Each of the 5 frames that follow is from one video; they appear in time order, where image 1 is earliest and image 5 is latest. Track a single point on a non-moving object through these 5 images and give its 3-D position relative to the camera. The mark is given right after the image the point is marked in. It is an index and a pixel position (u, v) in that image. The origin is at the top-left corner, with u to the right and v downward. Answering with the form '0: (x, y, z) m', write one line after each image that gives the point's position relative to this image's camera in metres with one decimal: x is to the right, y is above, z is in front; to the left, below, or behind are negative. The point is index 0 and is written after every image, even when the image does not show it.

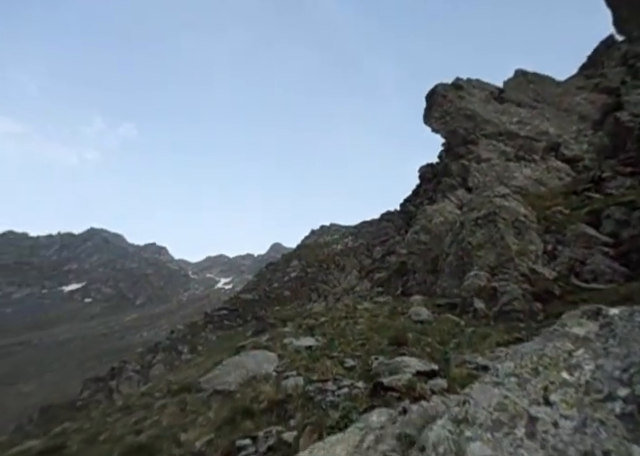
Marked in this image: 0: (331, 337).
0: (+0.4, -4.6, +17.8) m
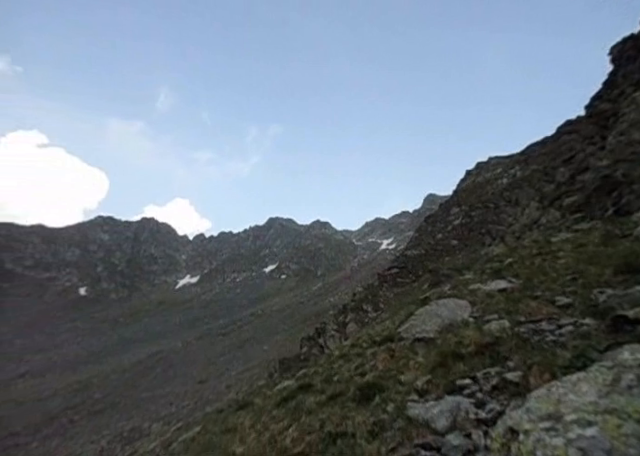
0: (+7.9, -1.7, +16.2) m
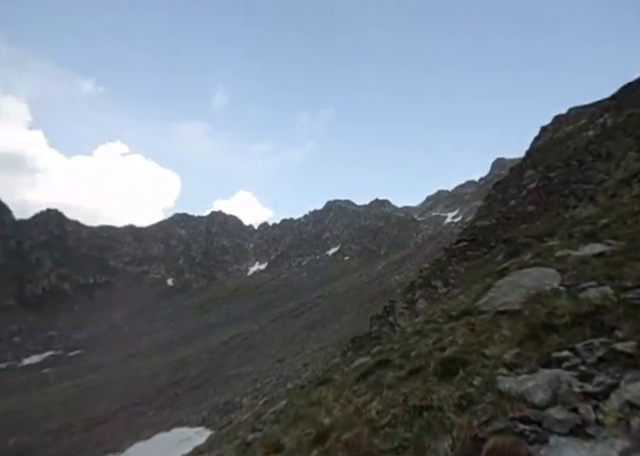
0: (+10.3, -0.2, +14.9) m
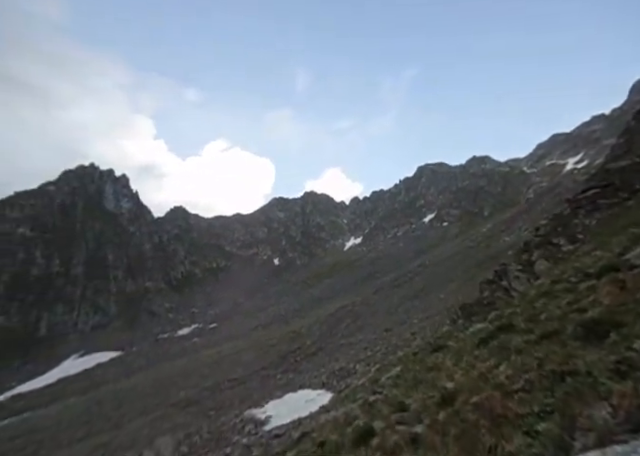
0: (+13.5, +2.0, +12.3) m
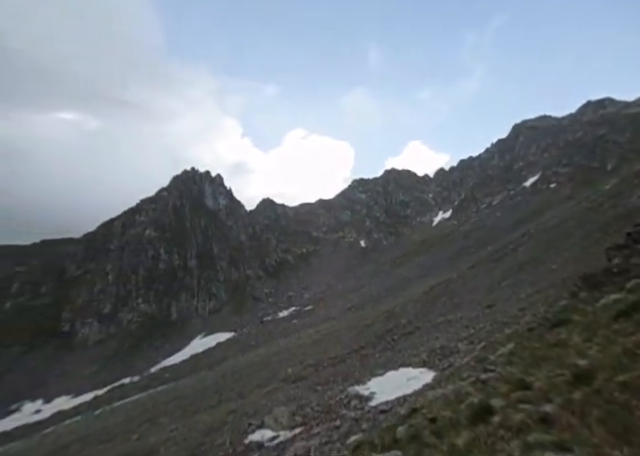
0: (+15.2, +4.1, +10.0) m
